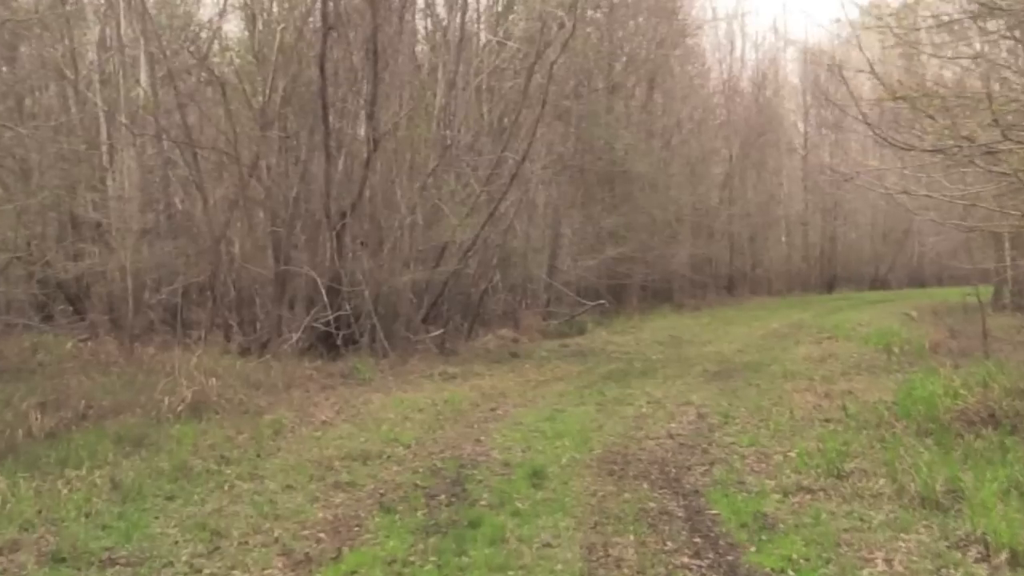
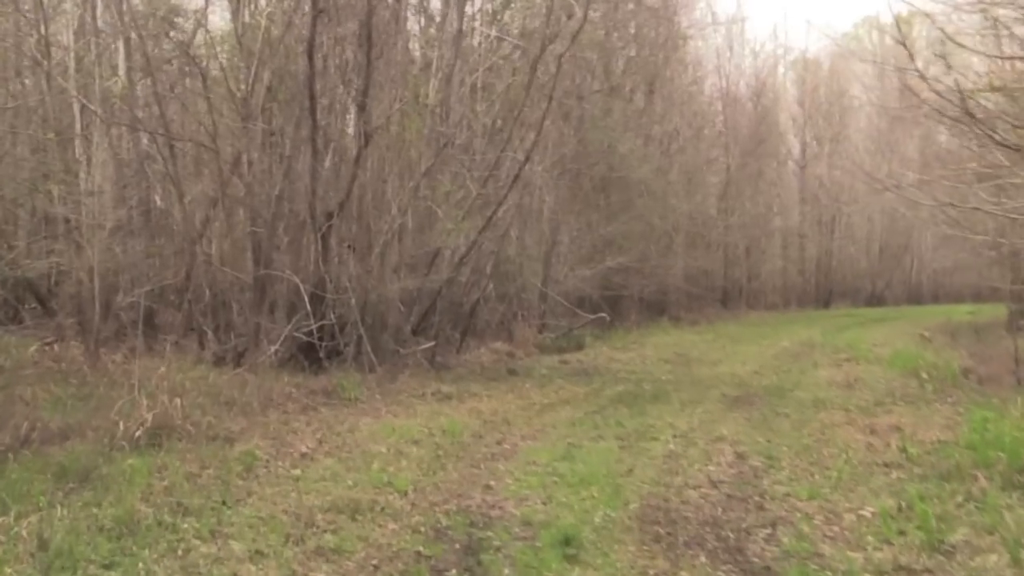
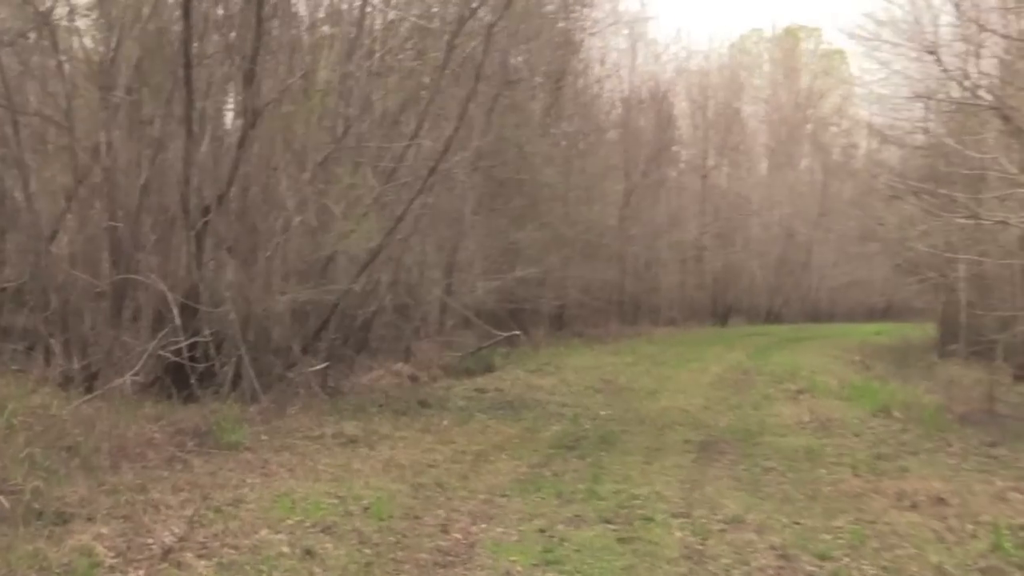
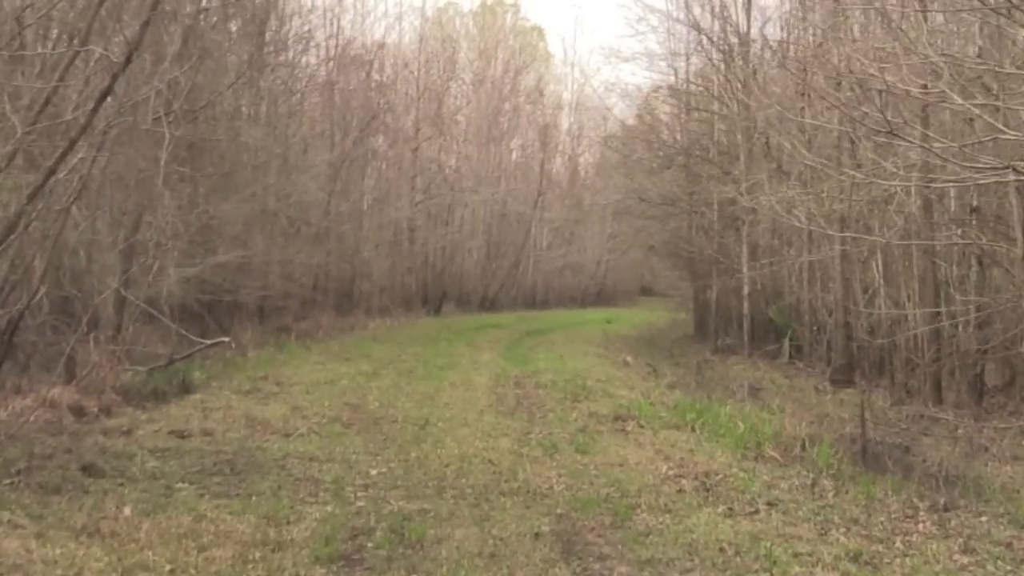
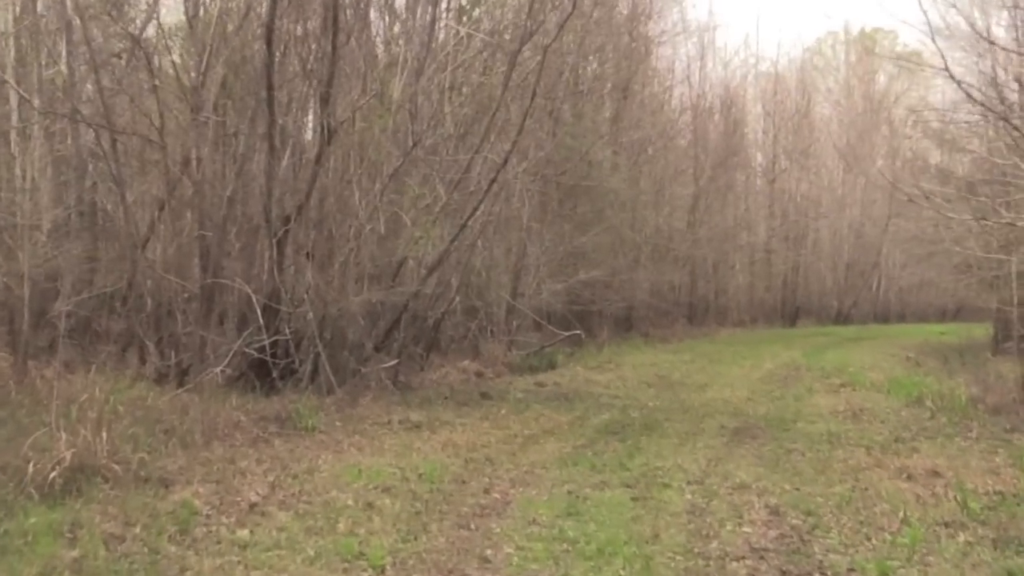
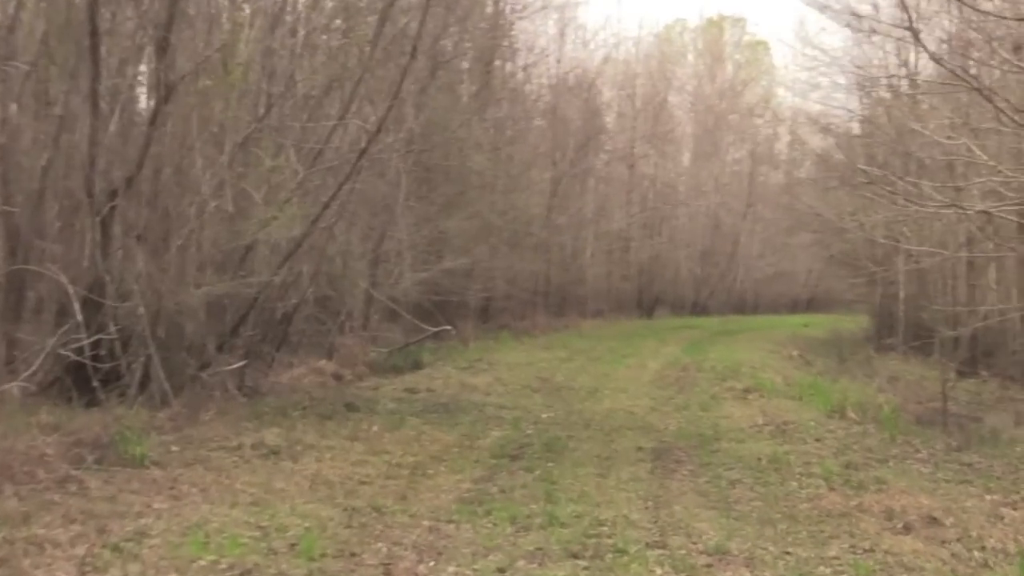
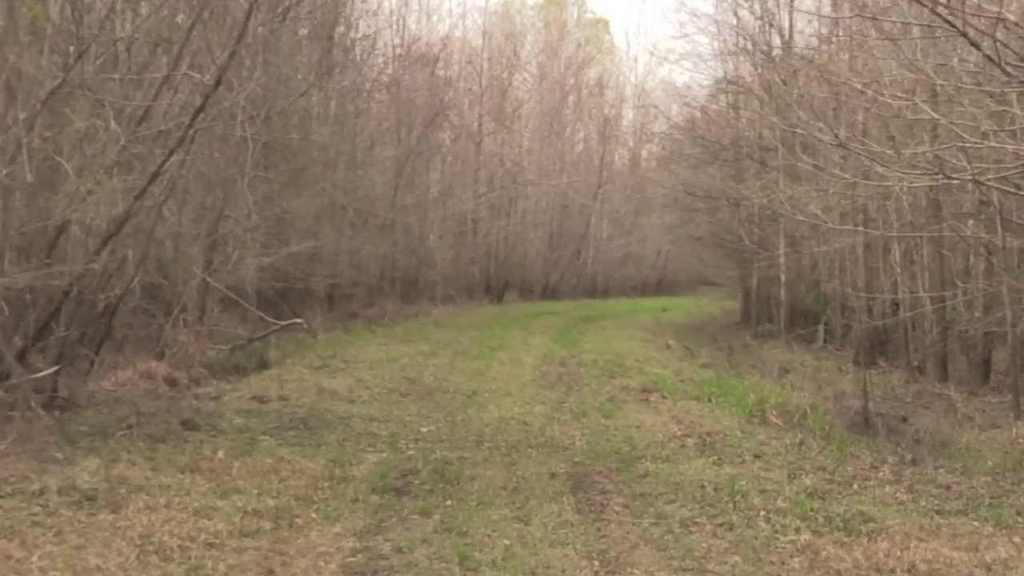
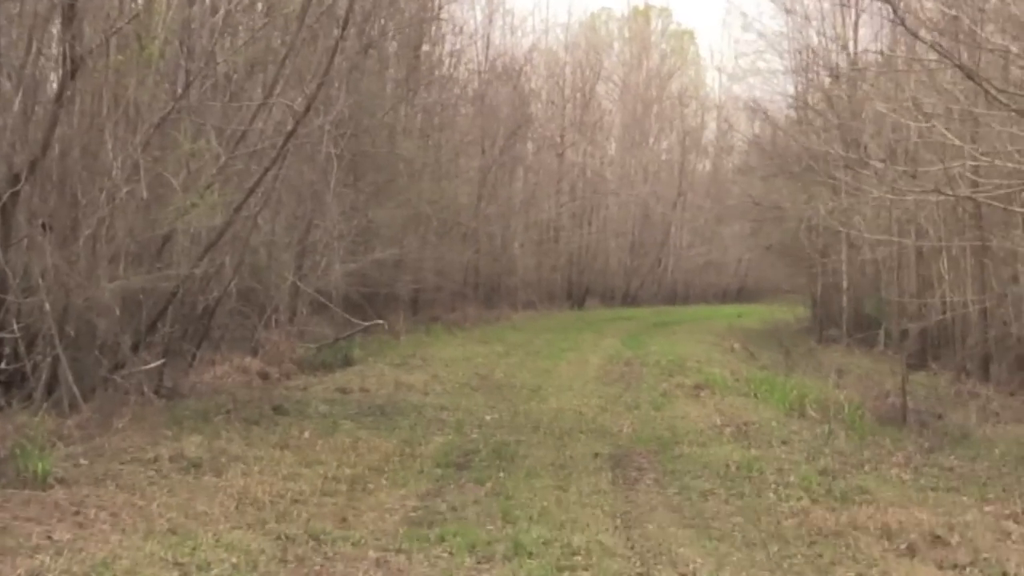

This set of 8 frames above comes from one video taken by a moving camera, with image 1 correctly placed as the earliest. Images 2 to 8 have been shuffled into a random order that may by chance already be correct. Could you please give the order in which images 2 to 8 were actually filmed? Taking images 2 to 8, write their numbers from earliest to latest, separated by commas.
2, 5, 3, 6, 8, 7, 4
